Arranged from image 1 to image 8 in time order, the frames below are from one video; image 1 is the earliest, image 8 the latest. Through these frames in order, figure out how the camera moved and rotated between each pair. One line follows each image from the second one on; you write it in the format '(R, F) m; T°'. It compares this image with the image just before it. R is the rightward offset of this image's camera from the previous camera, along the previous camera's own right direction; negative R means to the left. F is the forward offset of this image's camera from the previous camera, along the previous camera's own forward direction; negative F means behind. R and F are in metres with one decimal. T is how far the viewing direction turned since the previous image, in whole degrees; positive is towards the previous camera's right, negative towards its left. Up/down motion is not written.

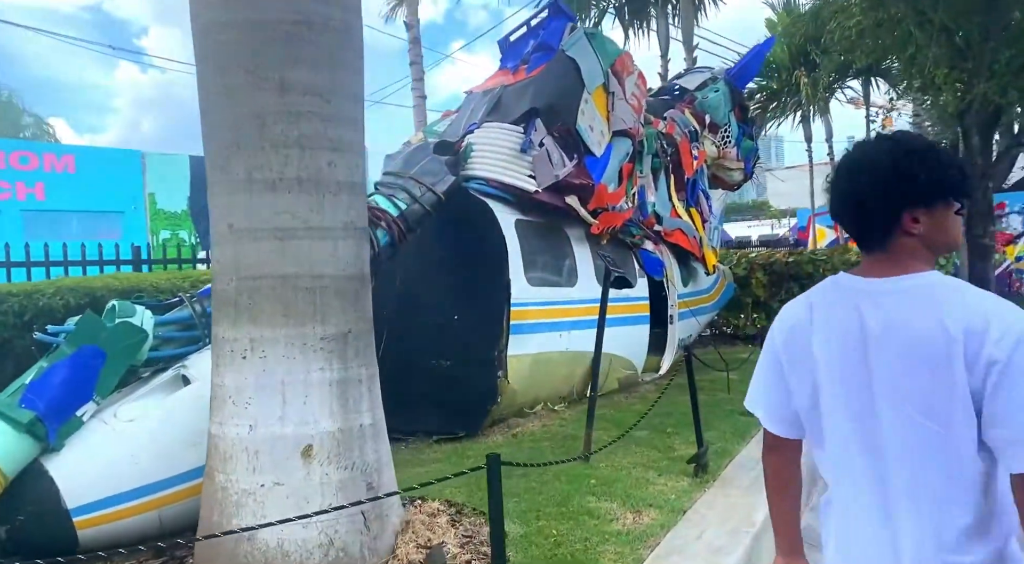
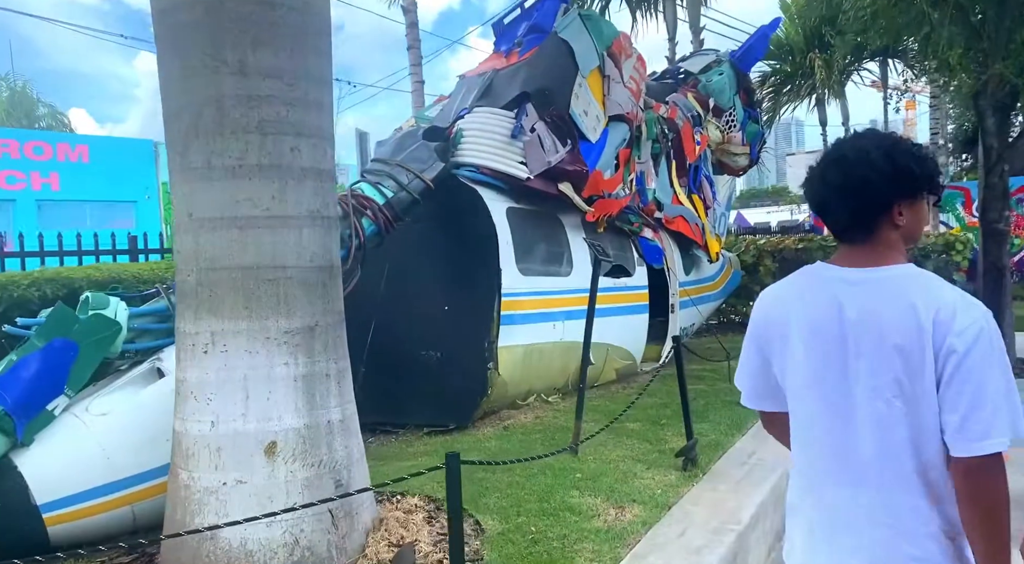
(+0.2, +0.1) m; -1°
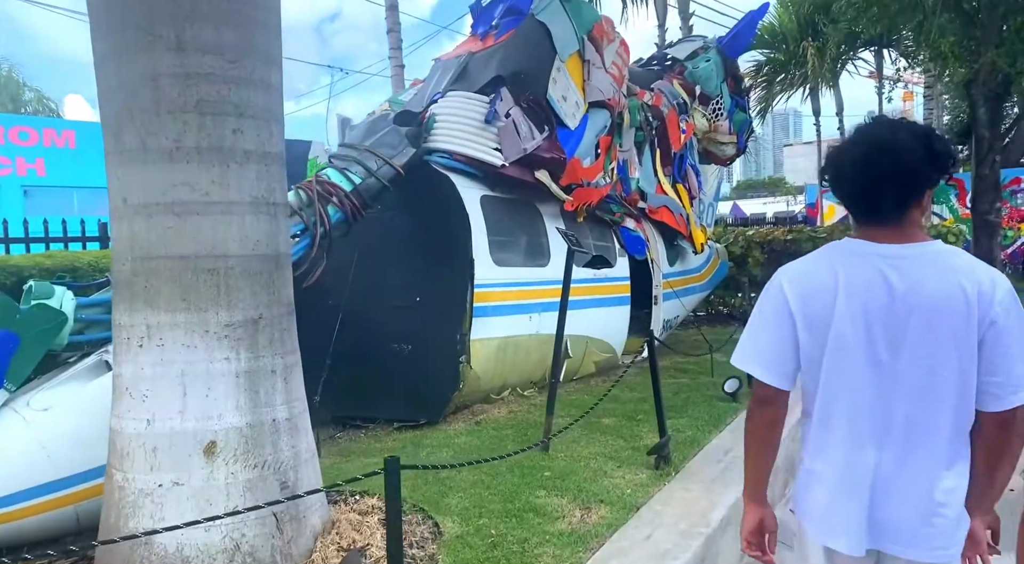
(+0.2, +0.2) m; 0°
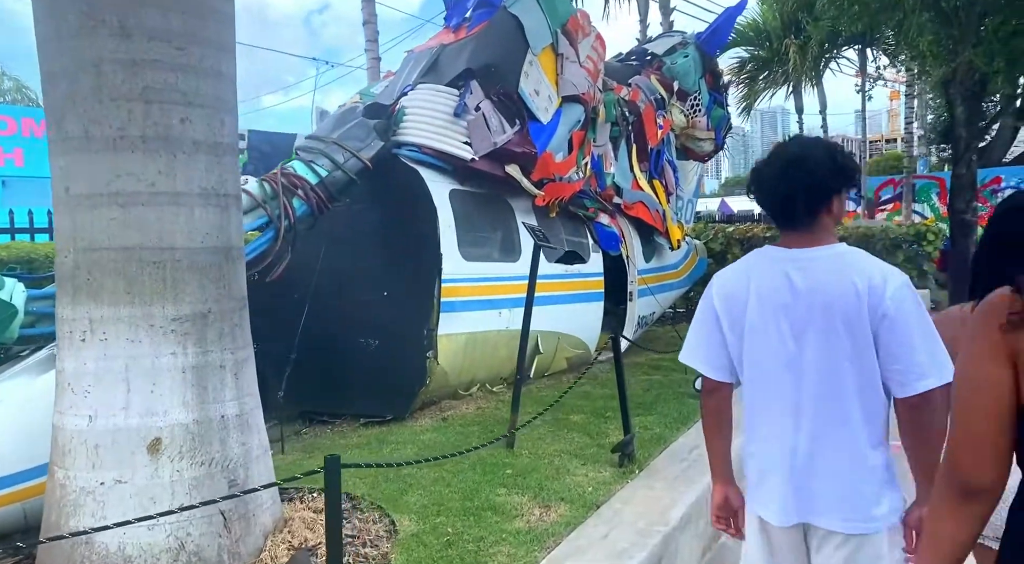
(+0.2, +0.1) m; +1°
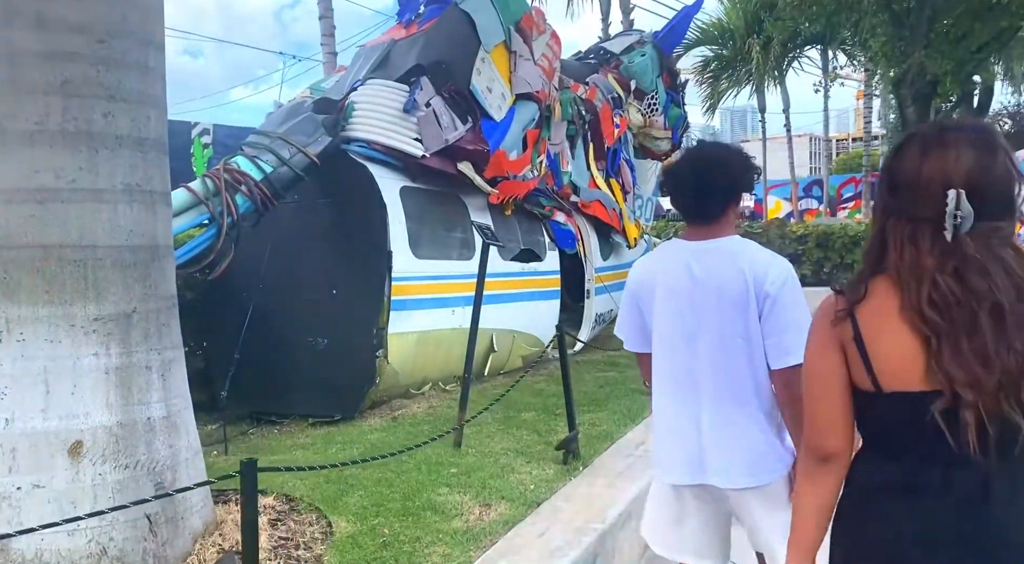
(+0.2, 0.0) m; +2°
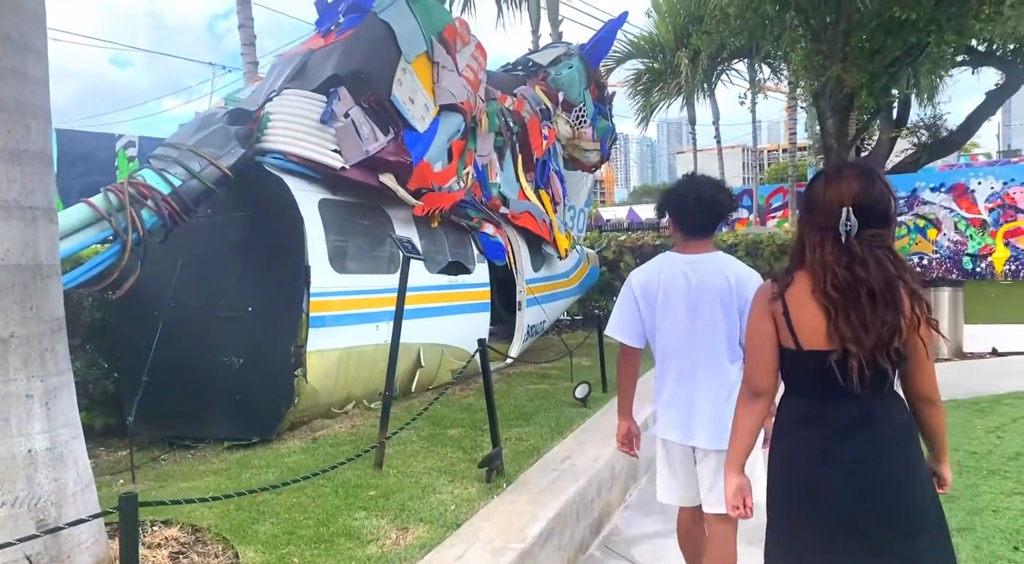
(+0.1, +0.1) m; +5°
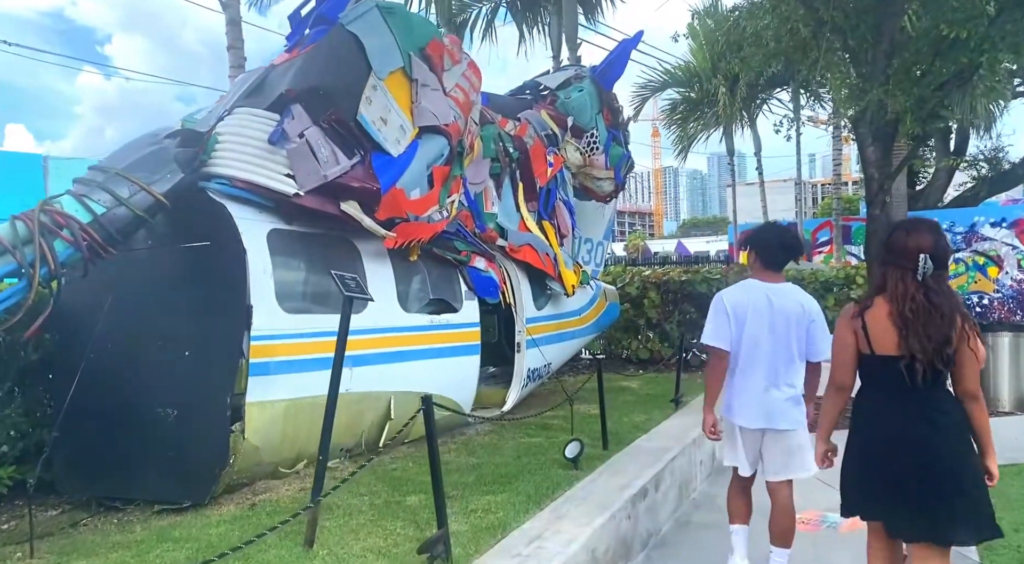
(+0.5, +0.8) m; -4°
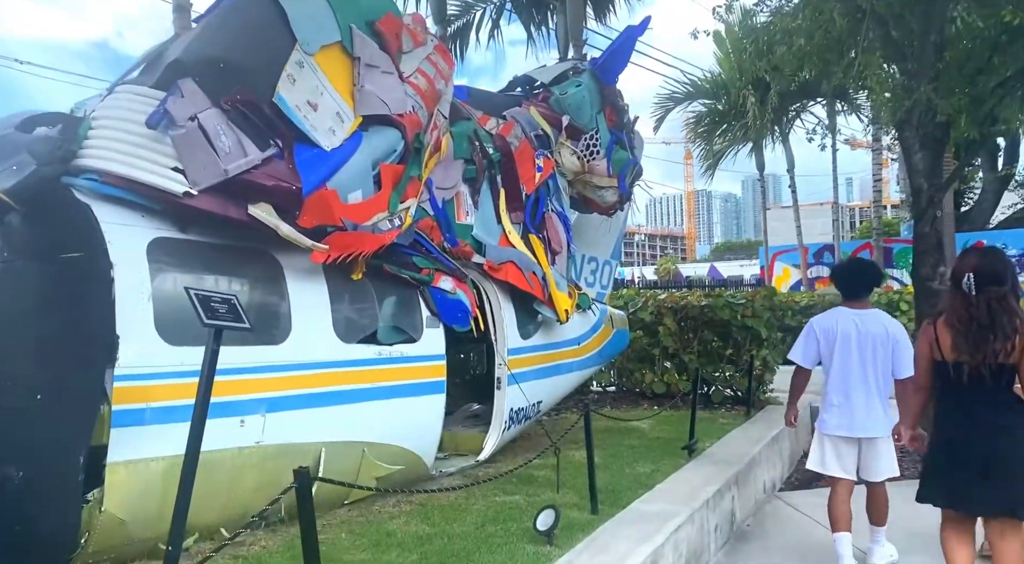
(+0.4, +1.1) m; -2°
